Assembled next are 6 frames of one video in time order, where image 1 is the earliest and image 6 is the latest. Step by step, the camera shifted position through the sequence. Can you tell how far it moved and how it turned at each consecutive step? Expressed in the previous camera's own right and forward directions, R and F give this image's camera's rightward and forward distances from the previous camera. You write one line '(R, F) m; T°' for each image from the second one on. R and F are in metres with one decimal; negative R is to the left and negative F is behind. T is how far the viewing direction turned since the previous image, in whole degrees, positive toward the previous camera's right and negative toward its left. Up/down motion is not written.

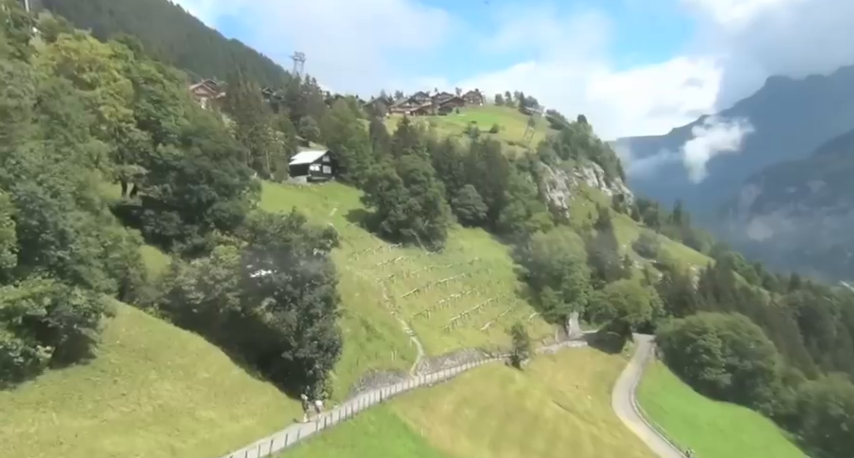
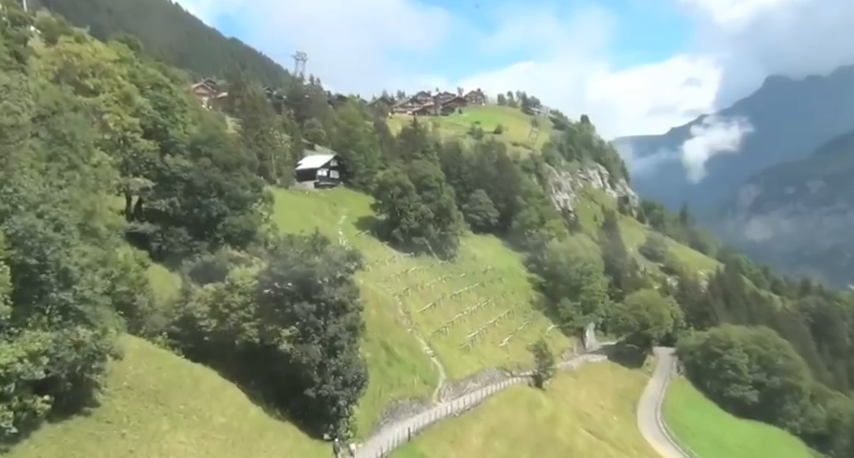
(-2.1, +3.7) m; 0°
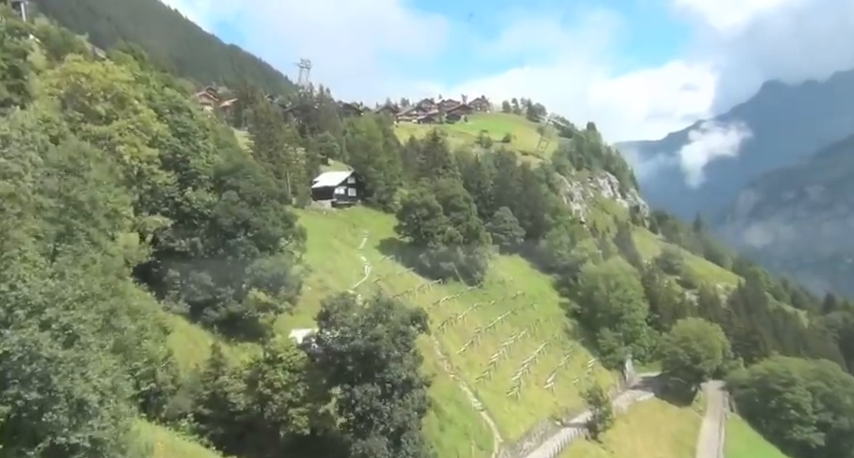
(-4.2, +7.0) m; 0°
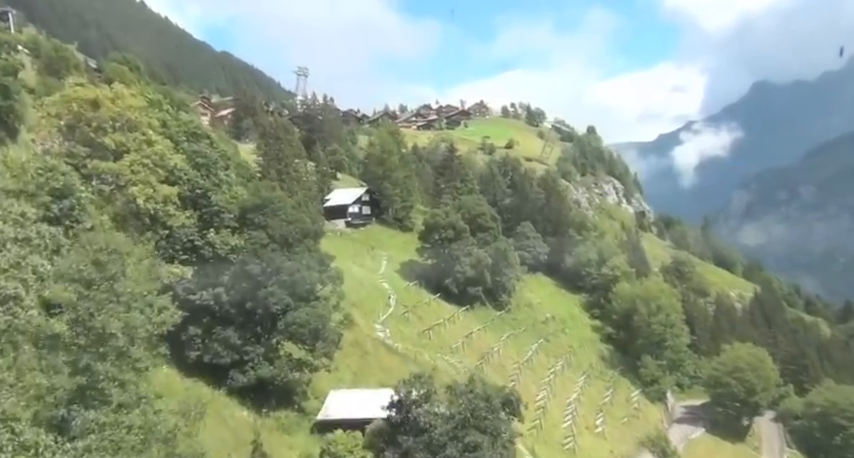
(-4.1, +6.8) m; +1°
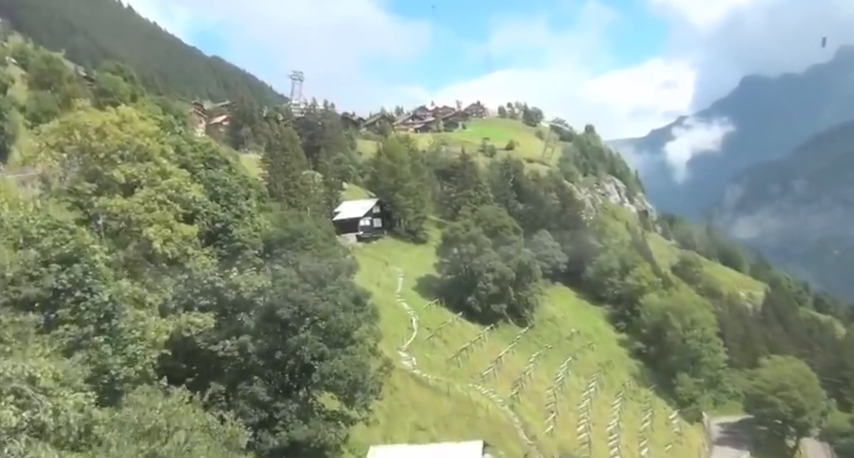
(-3.0, +5.0) m; +1°
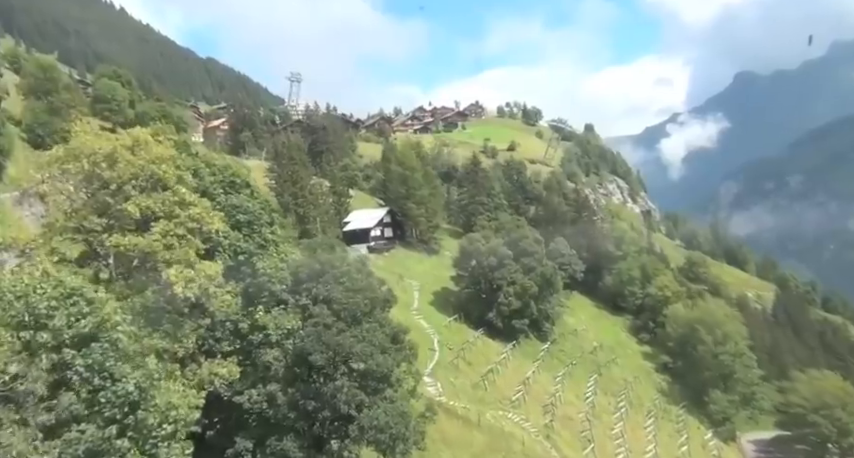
(-2.5, +4.1) m; 0°
